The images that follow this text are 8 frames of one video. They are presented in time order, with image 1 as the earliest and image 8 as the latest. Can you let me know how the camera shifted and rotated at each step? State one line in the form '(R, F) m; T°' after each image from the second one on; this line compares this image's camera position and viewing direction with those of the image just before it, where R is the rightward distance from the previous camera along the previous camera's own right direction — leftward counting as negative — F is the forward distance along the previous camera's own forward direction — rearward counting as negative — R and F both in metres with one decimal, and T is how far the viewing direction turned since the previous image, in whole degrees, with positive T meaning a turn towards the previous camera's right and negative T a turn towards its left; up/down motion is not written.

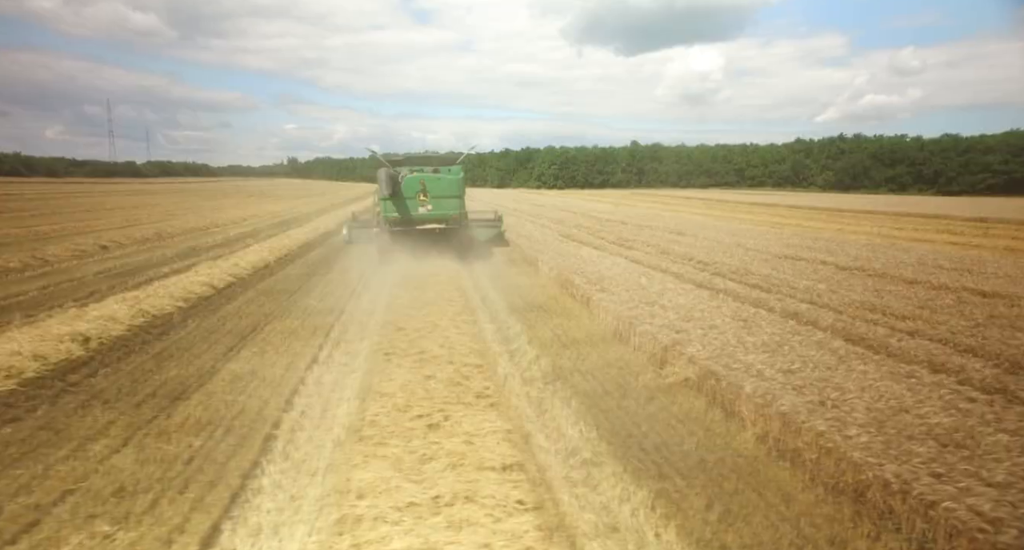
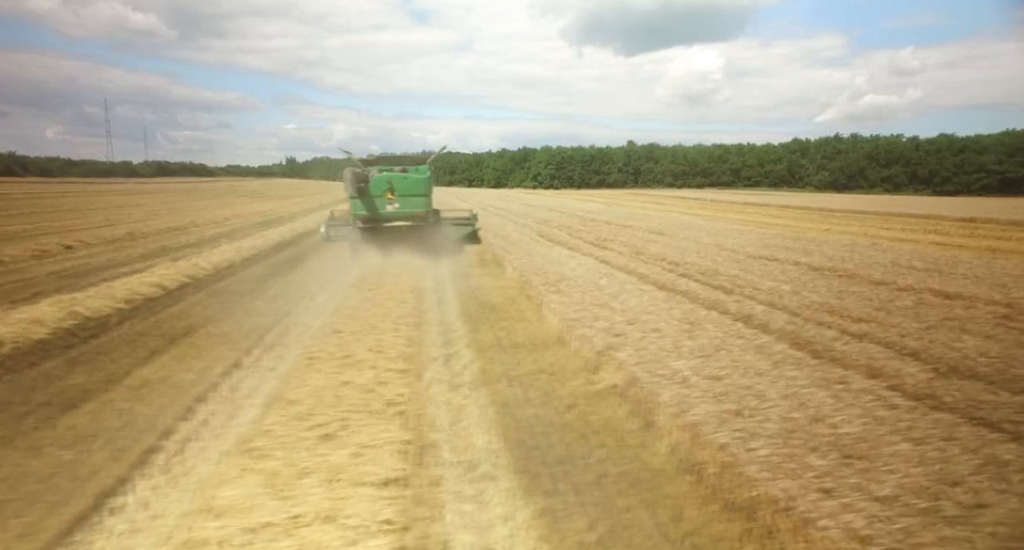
(+0.8, +0.2) m; +1°
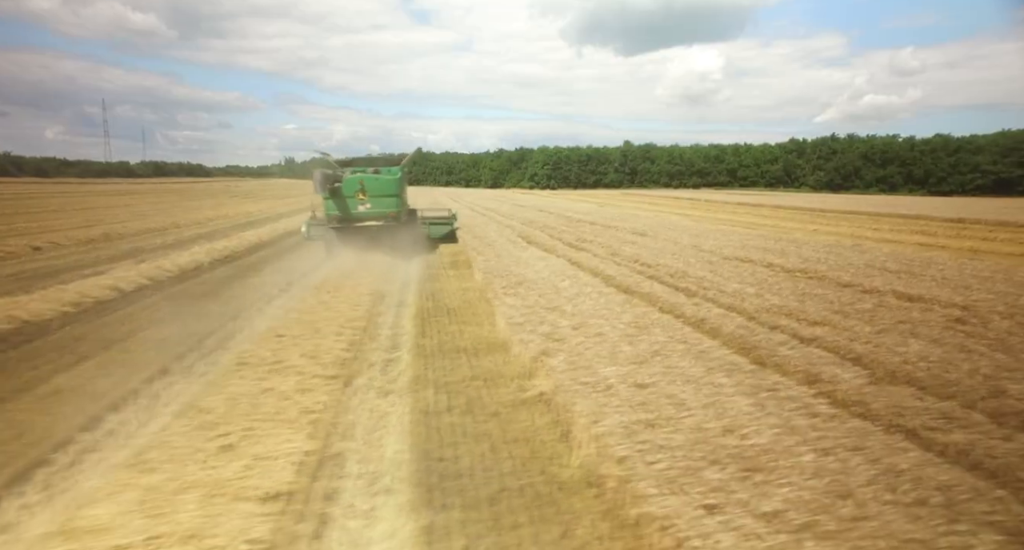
(+0.8, +0.1) m; +1°
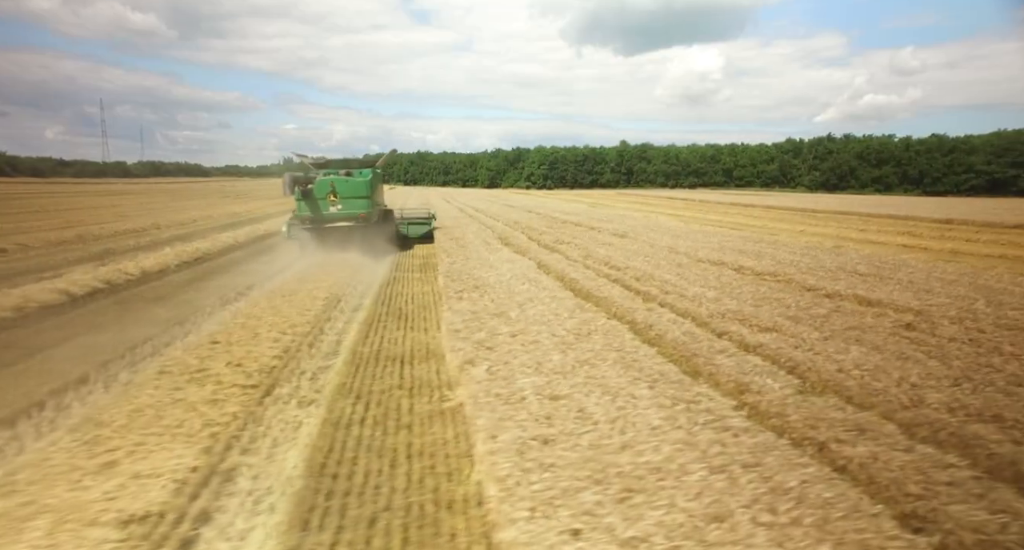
(+0.8, +0.1) m; +1°
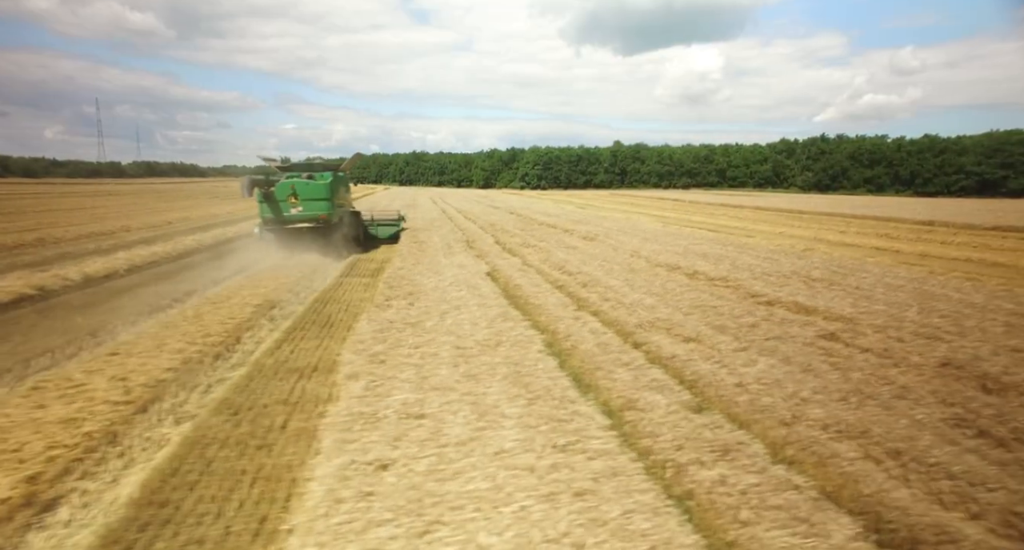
(+1.2, +0.1) m; +1°
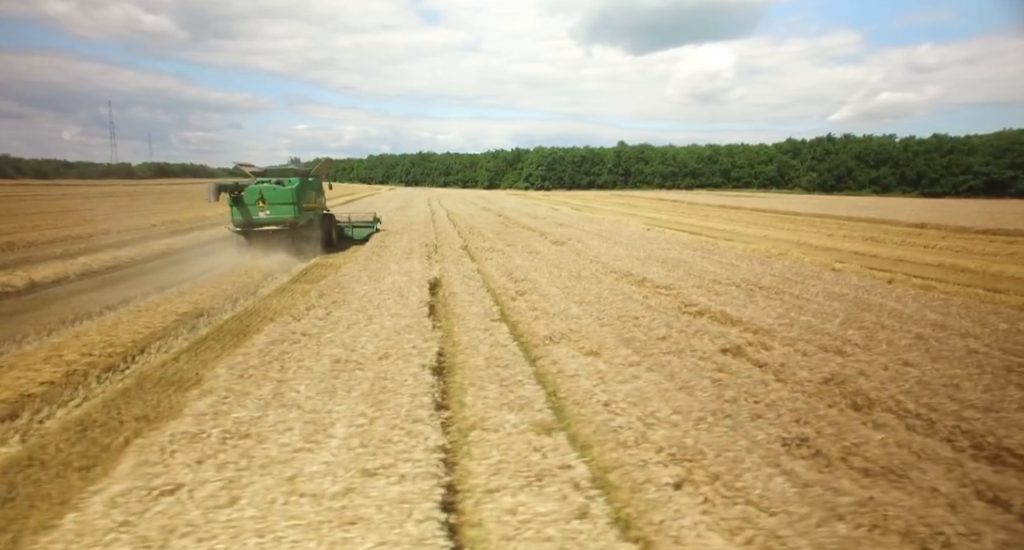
(+1.6, +0.1) m; 0°
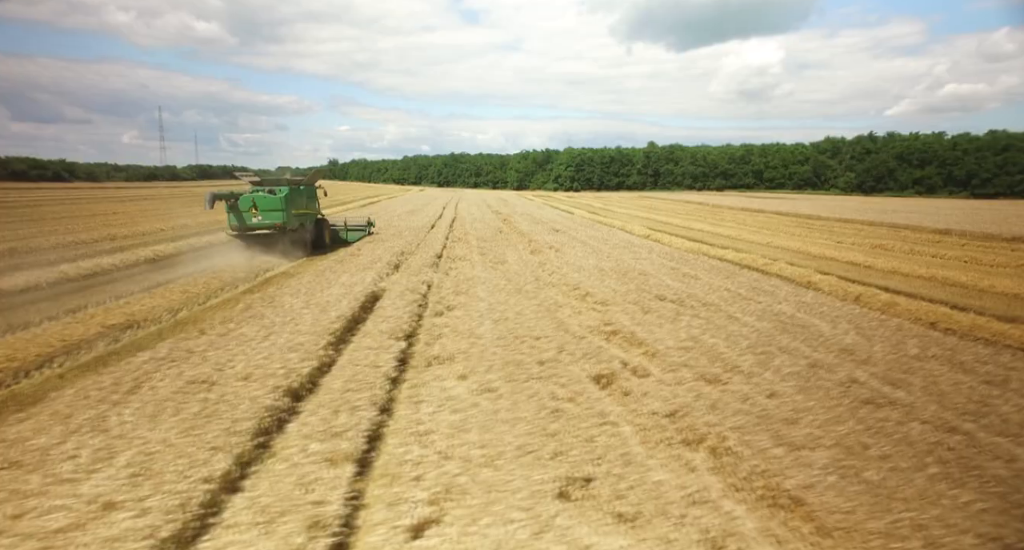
(+2.4, 0.0) m; -3°
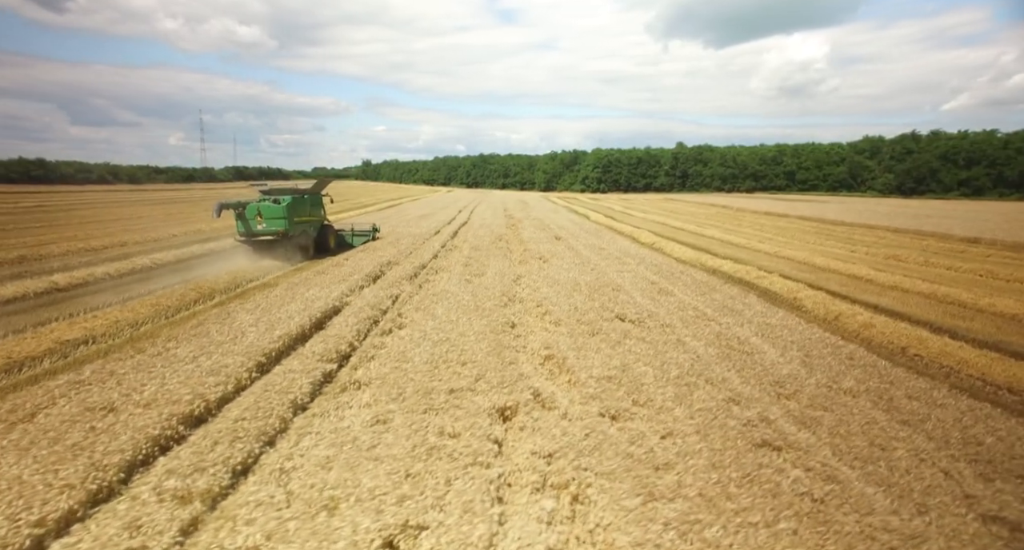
(+1.8, +0.1) m; -2°
